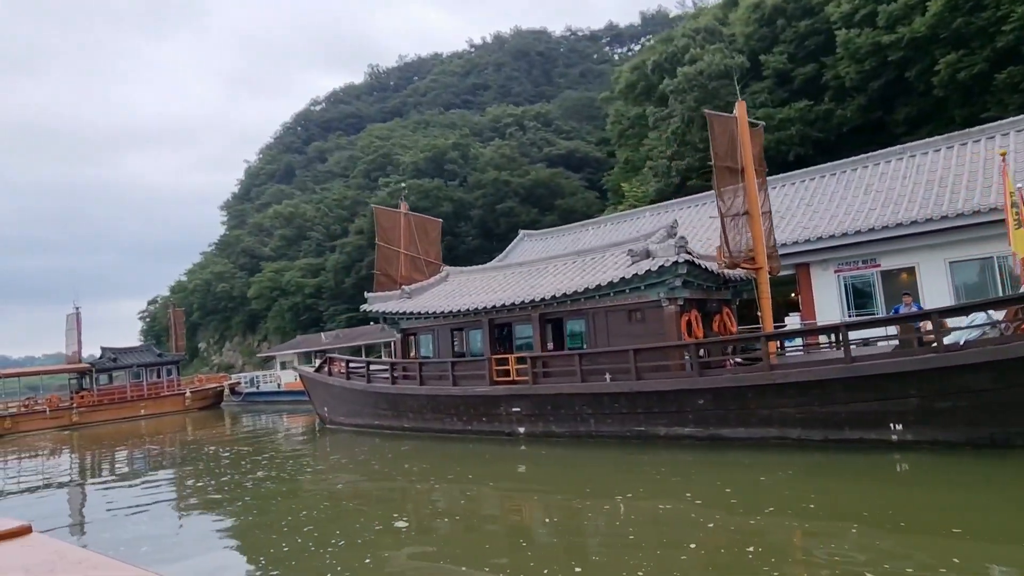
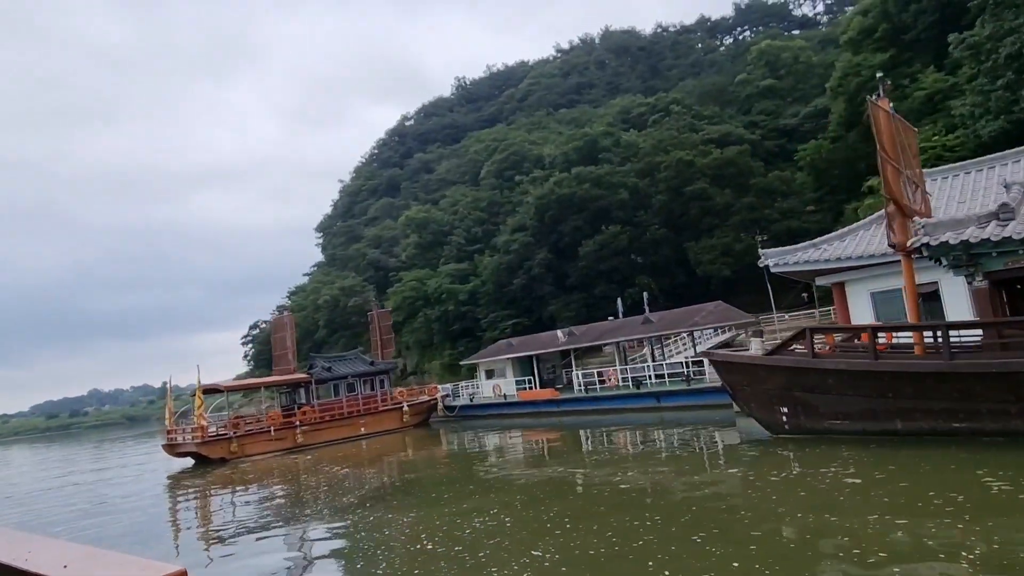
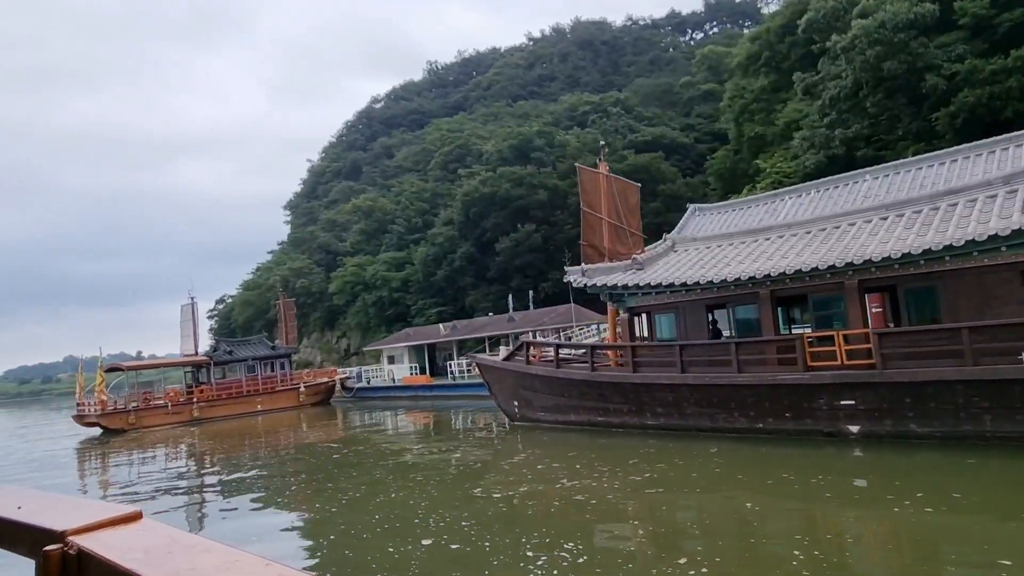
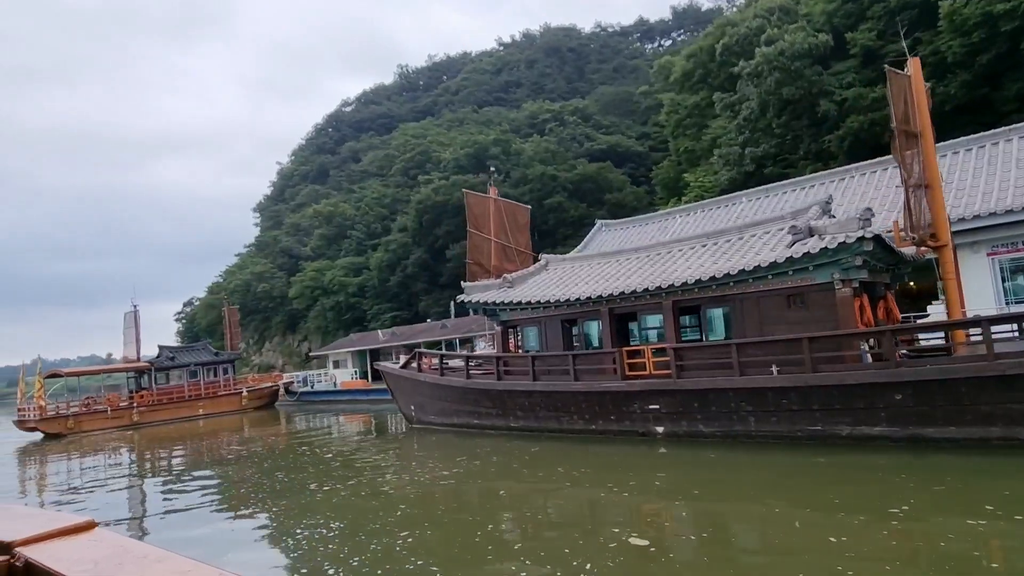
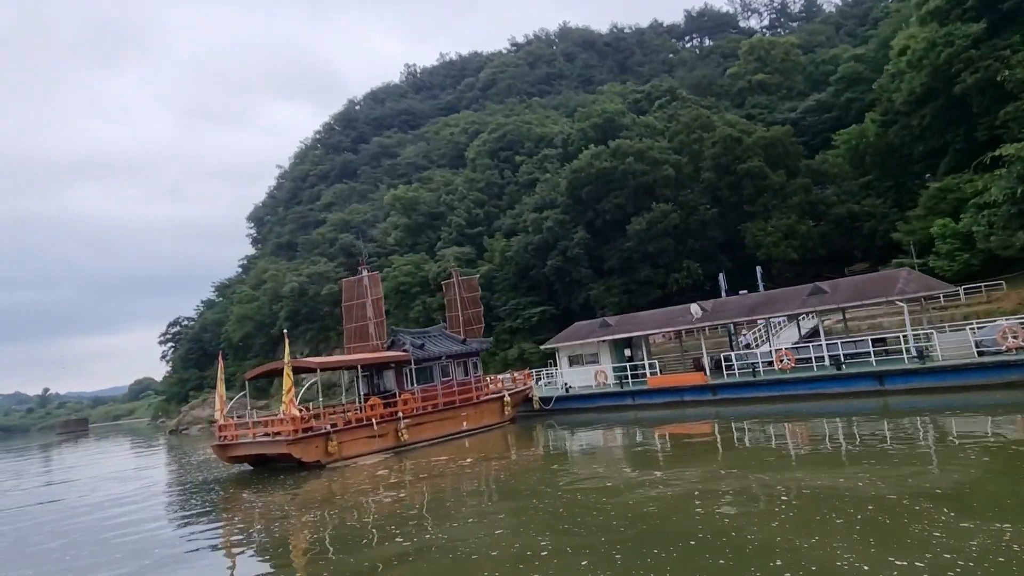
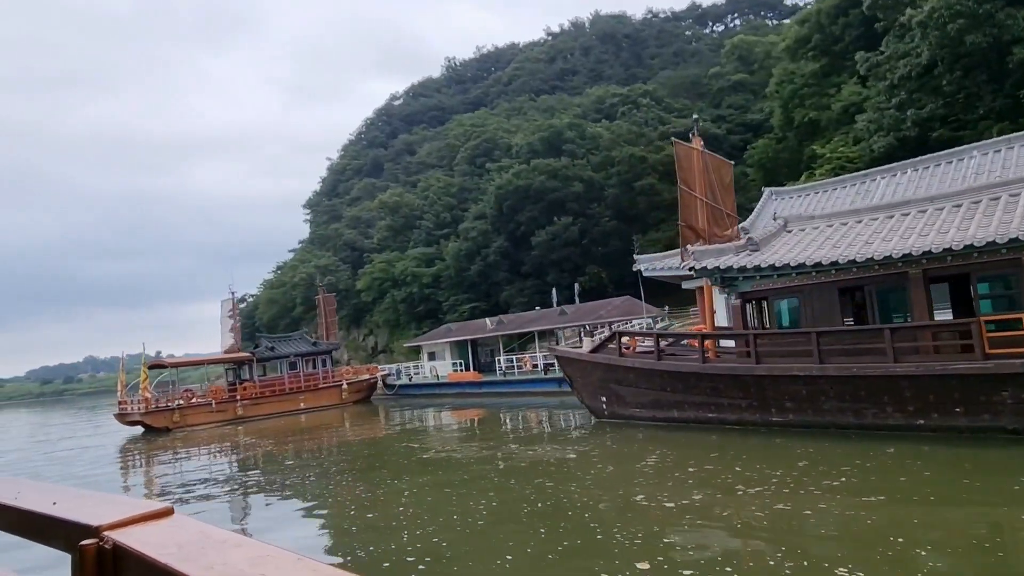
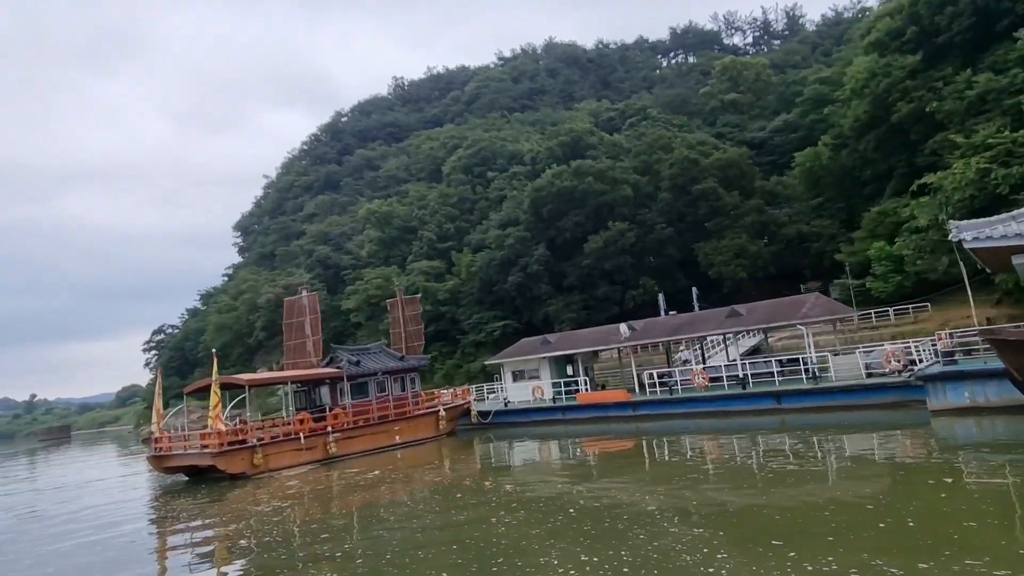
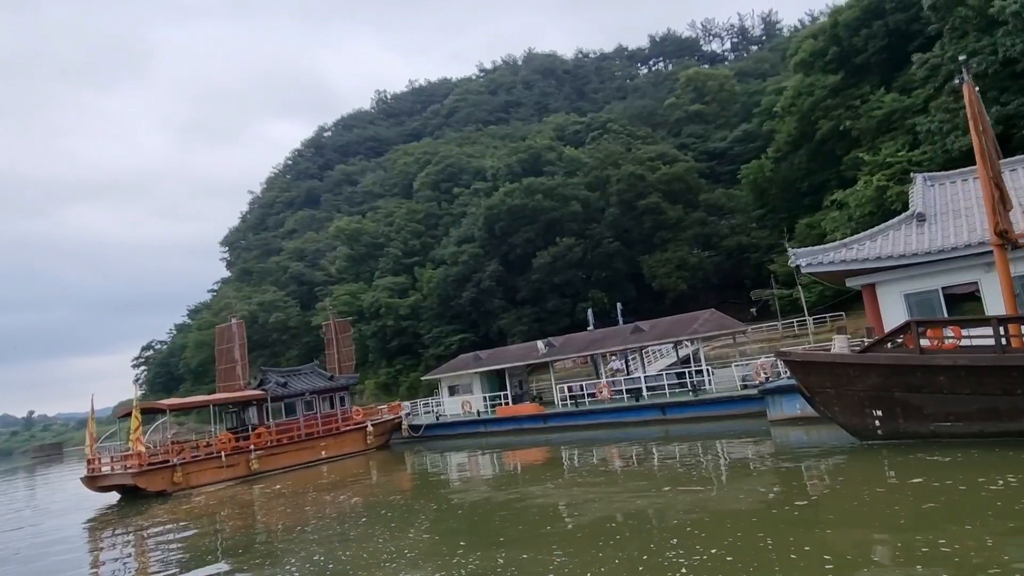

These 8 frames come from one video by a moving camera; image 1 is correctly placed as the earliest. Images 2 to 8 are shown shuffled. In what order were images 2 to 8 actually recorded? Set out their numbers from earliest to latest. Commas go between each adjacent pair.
4, 3, 6, 2, 8, 7, 5
